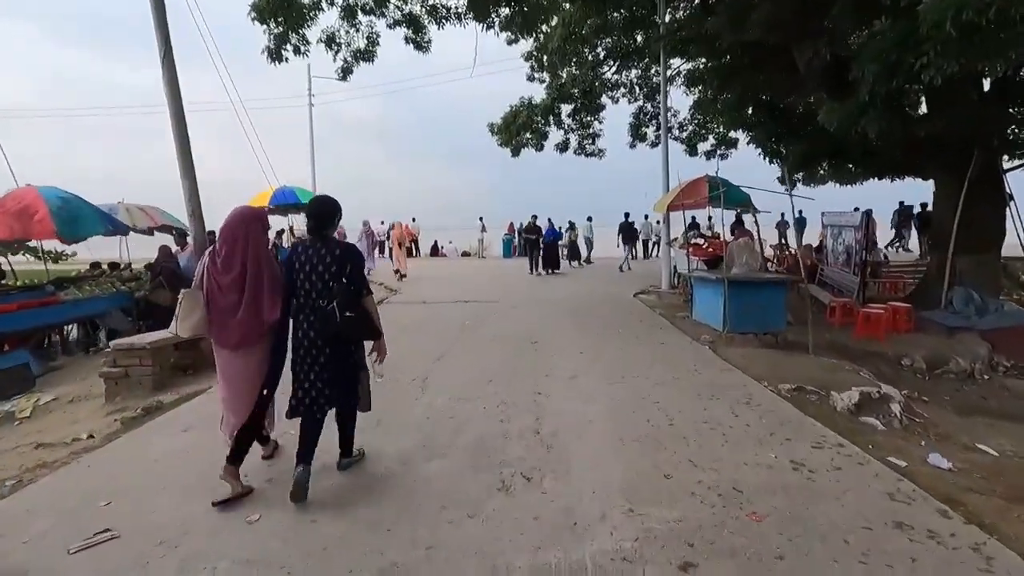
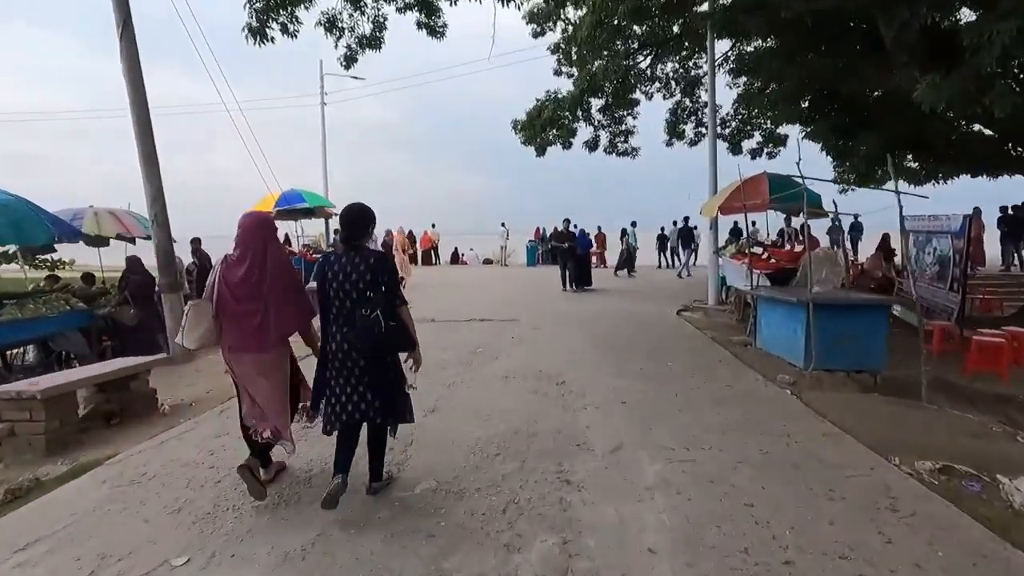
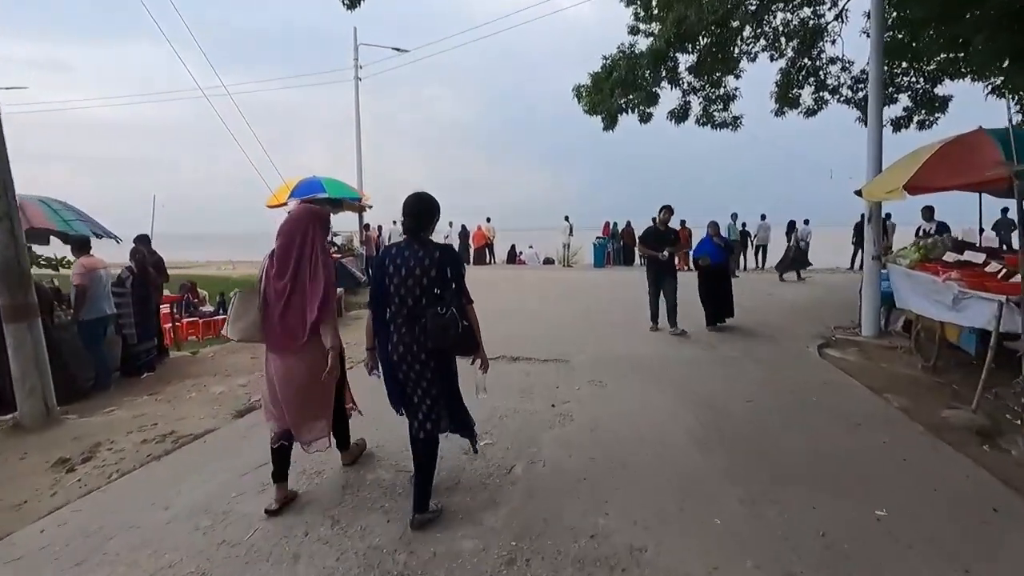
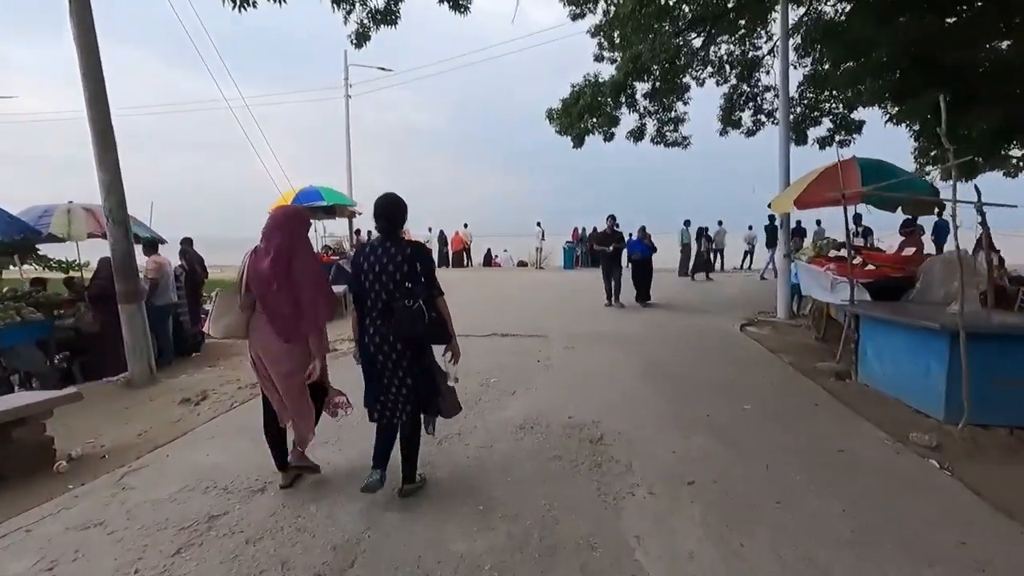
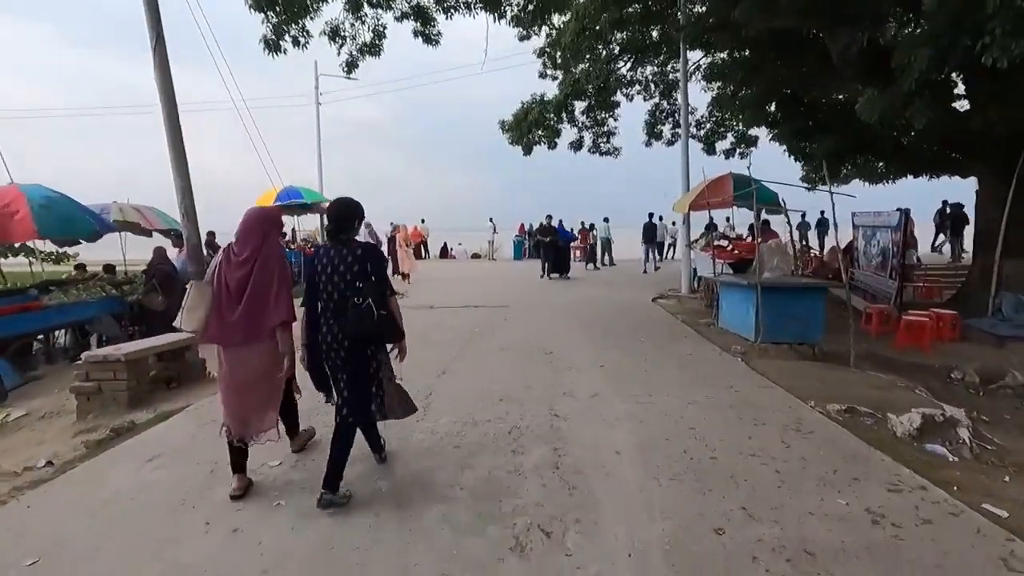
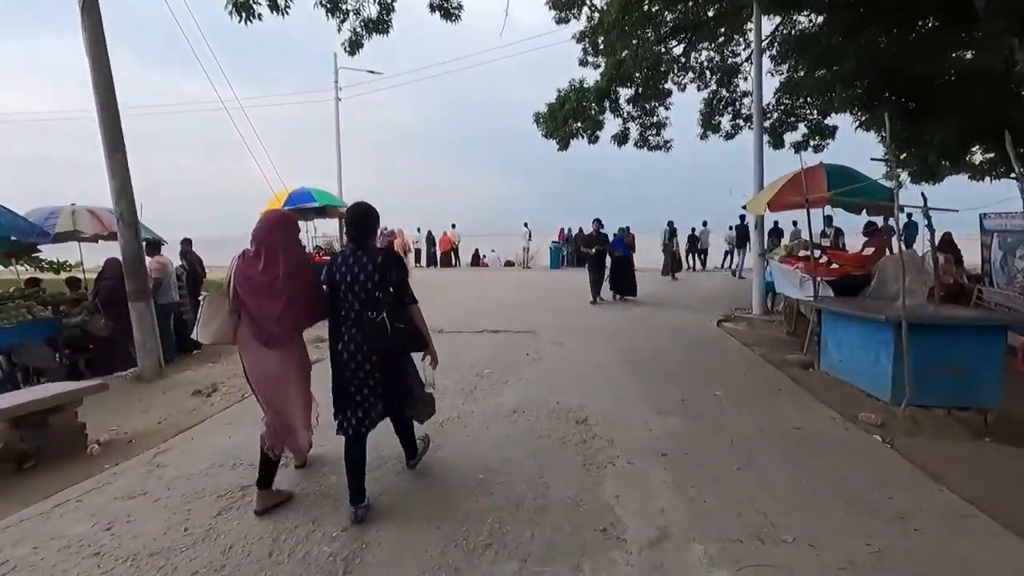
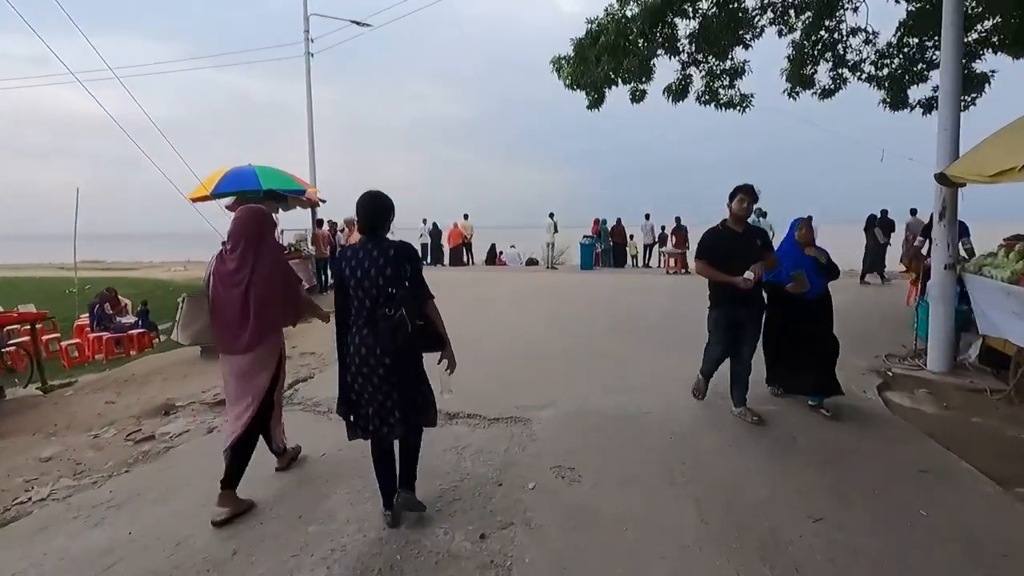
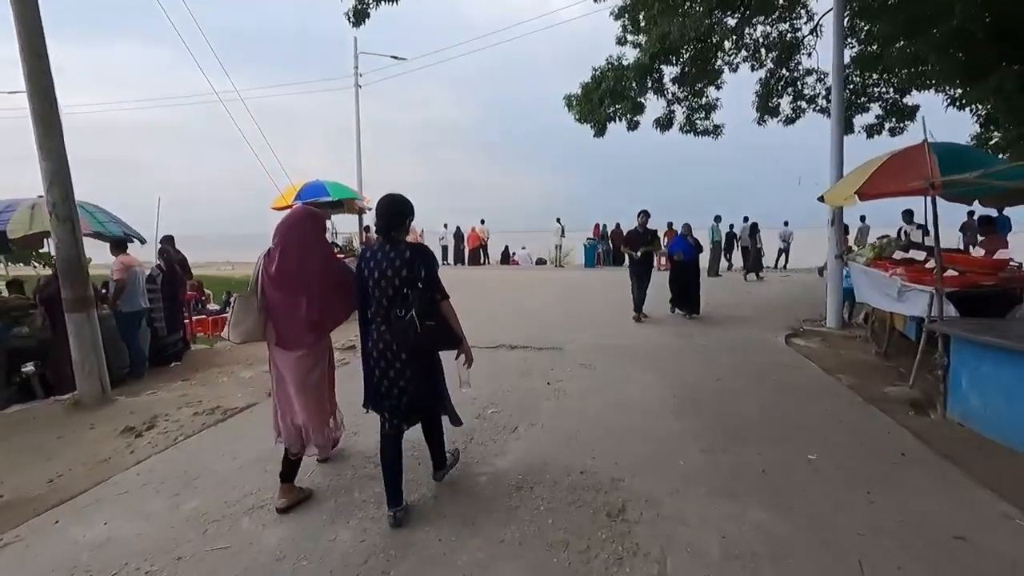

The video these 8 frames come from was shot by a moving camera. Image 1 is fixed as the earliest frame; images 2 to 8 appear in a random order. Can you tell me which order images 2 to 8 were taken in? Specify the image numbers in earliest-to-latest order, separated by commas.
5, 2, 6, 4, 8, 3, 7
